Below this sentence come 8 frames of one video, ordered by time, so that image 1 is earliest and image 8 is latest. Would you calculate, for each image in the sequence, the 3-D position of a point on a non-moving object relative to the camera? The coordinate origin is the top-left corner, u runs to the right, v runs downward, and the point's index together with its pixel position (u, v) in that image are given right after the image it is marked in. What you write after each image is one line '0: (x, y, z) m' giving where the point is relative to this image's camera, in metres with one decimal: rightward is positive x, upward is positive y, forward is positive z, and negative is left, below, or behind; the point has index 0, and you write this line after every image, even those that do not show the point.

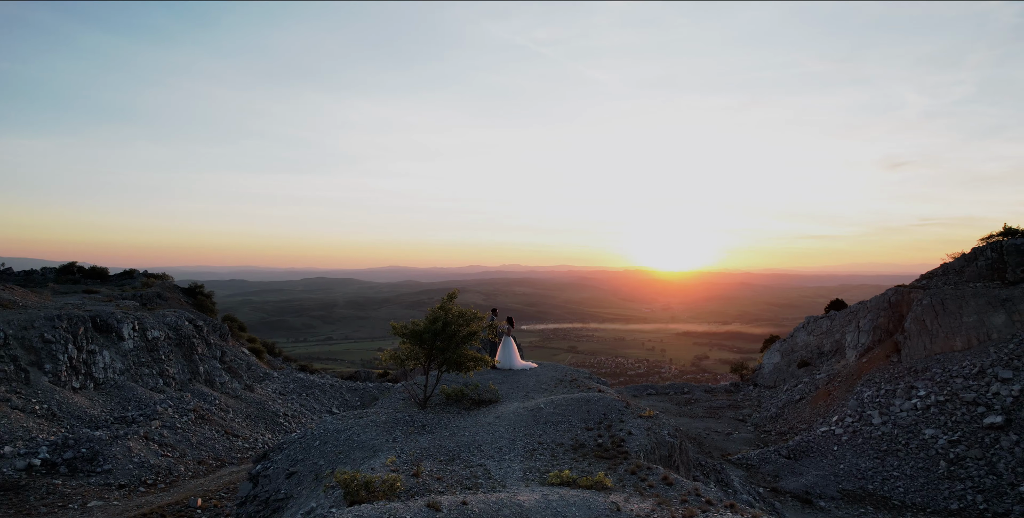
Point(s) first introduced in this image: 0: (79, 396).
0: (-12.9, -4.1, +14.6) m
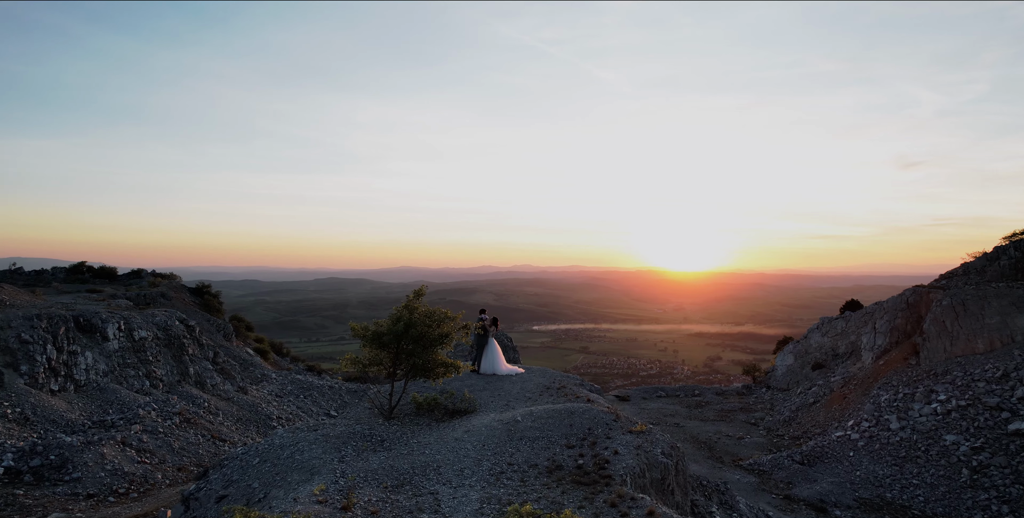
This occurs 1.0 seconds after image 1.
0: (-13.0, -4.0, +14.1) m
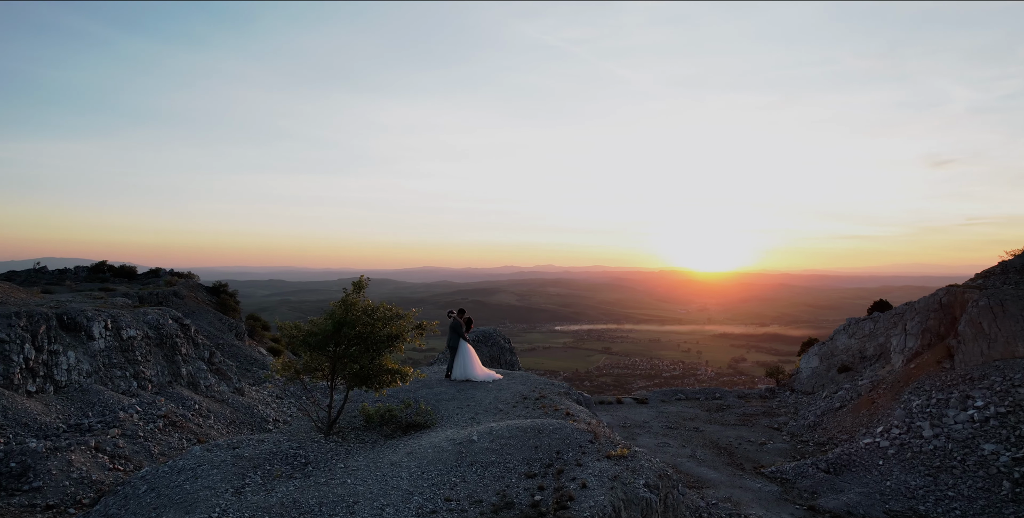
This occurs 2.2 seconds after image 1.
0: (-13.2, -3.9, +13.5) m
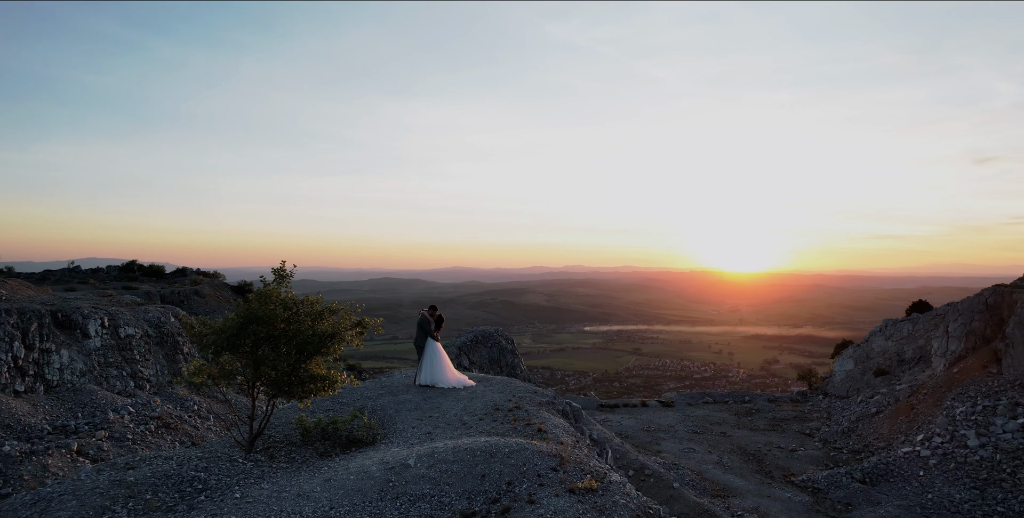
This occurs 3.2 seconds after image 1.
0: (-13.2, -3.8, +13.2) m
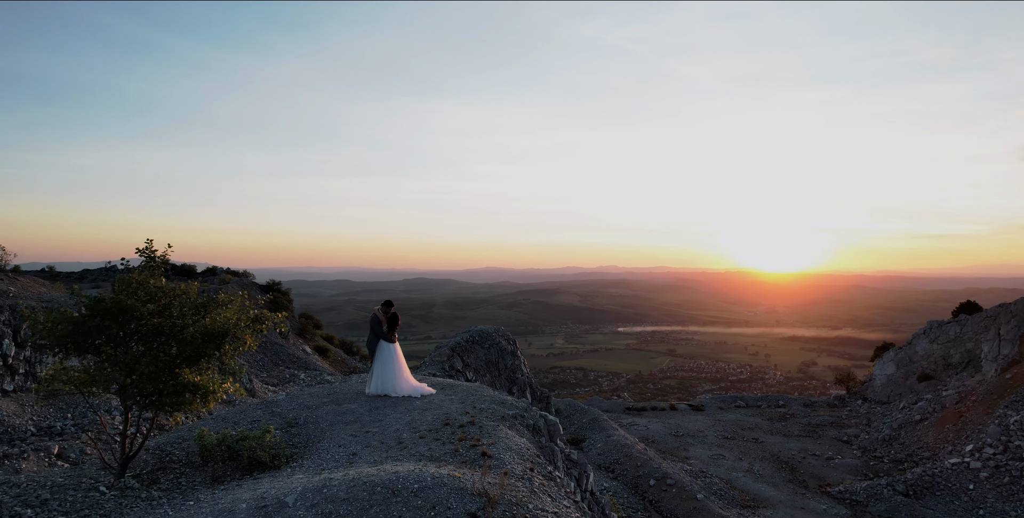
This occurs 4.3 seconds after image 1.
0: (-13.2, -3.7, +12.9) m
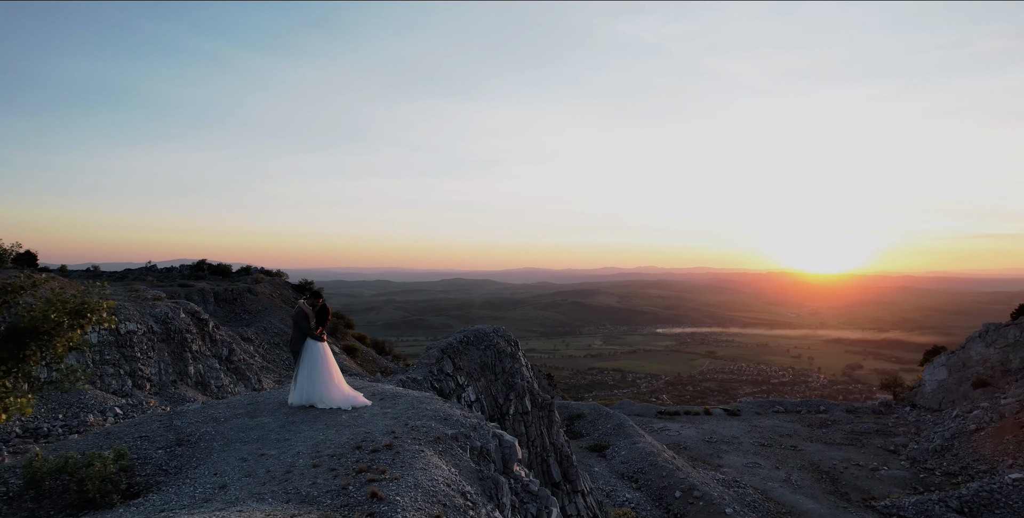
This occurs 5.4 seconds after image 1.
0: (-13.2, -3.6, +12.6) m
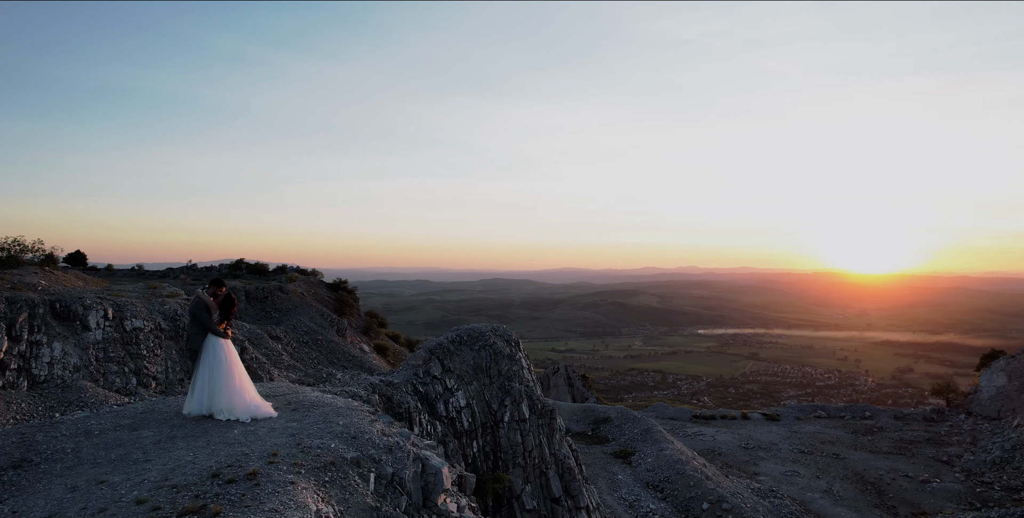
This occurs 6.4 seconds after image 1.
0: (-13.2, -3.5, +12.5) m
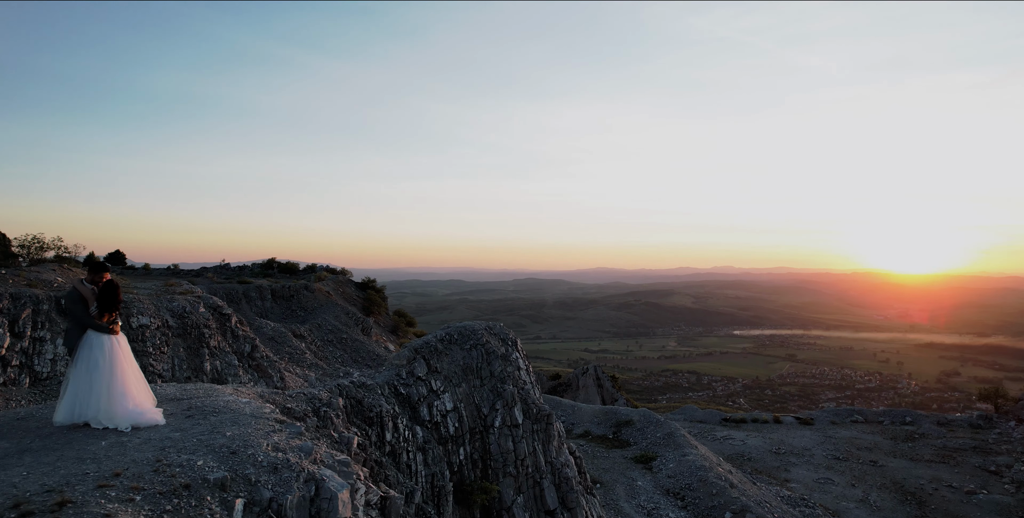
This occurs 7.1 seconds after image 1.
0: (-13.2, -3.4, +12.6) m
